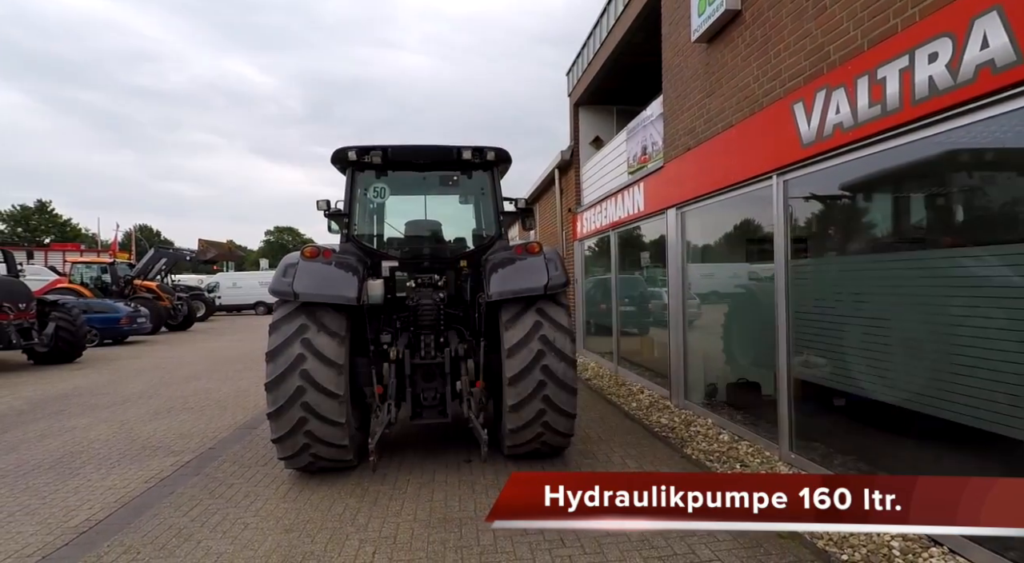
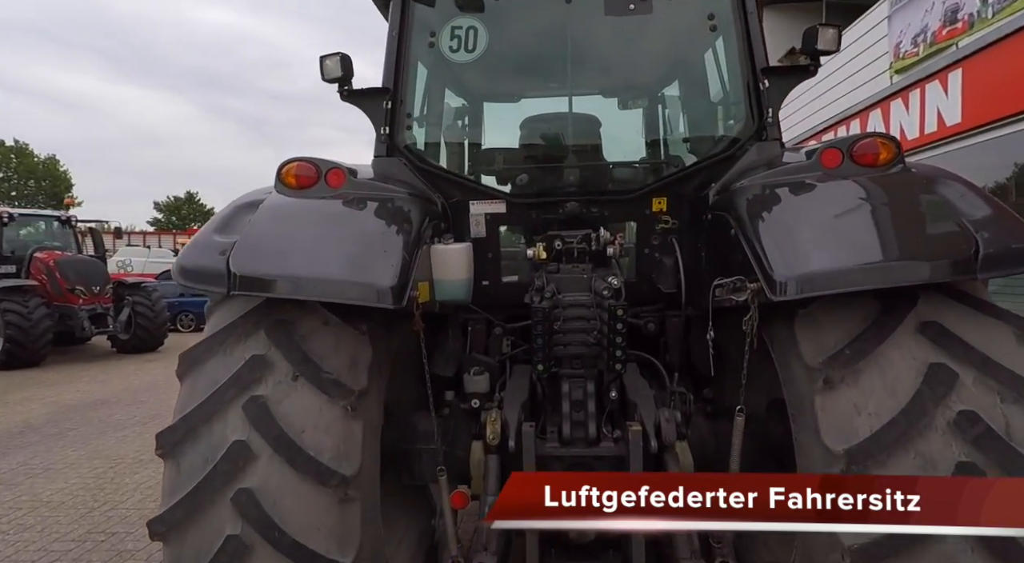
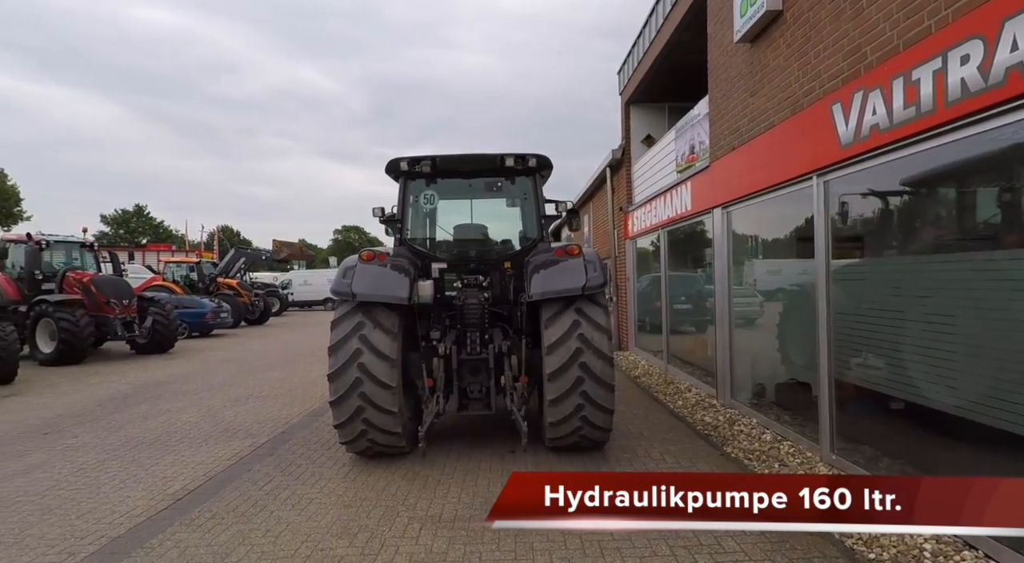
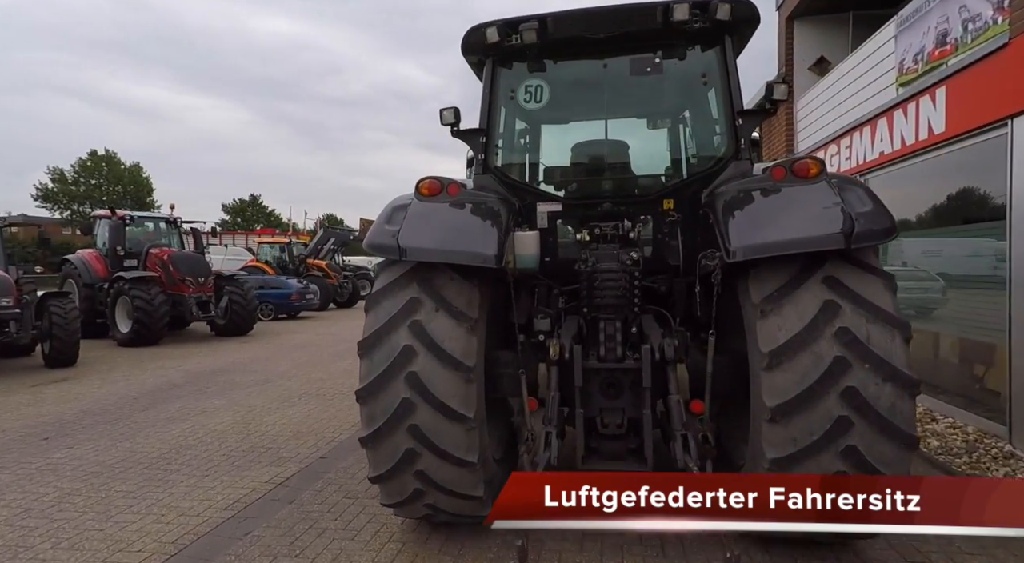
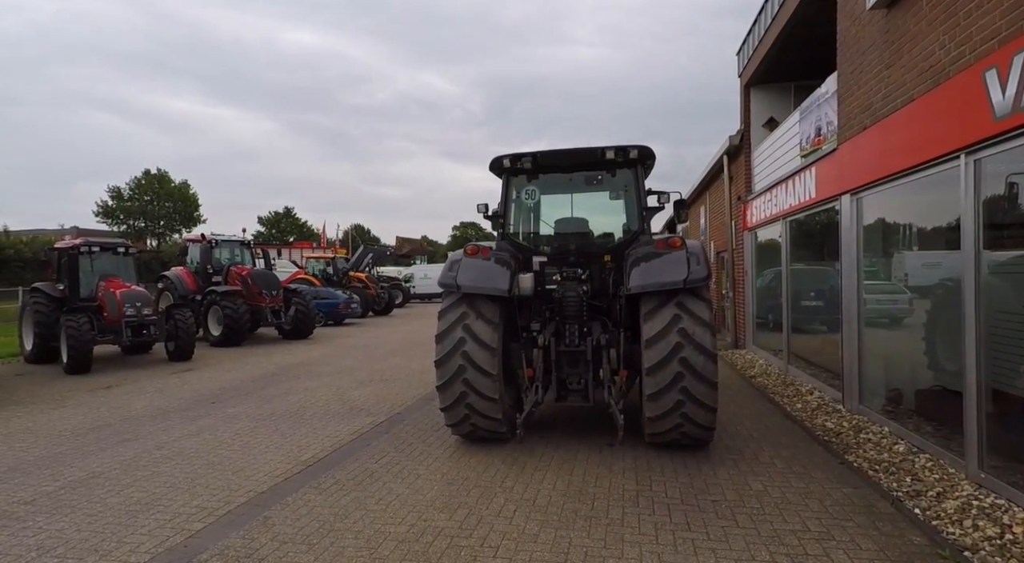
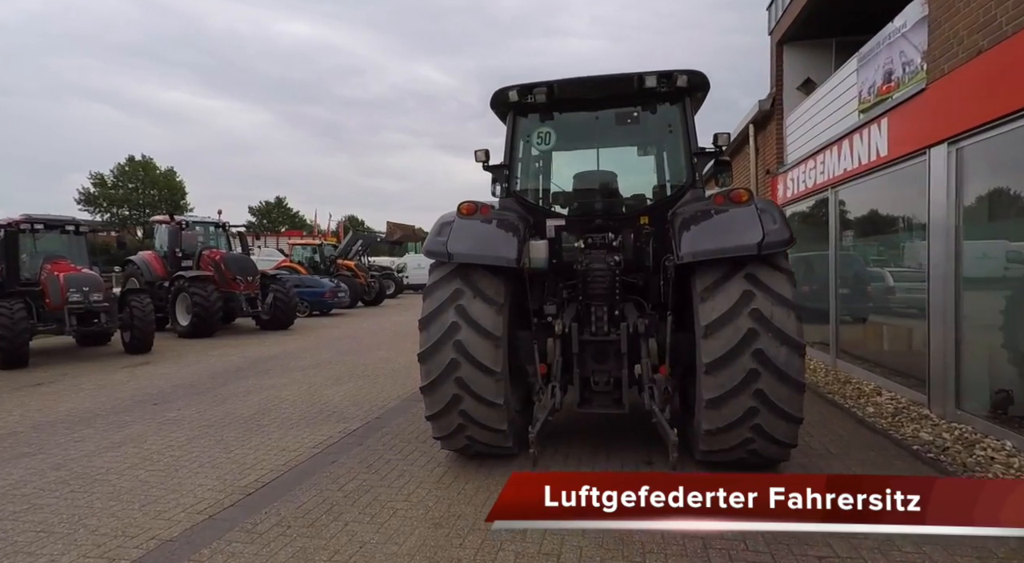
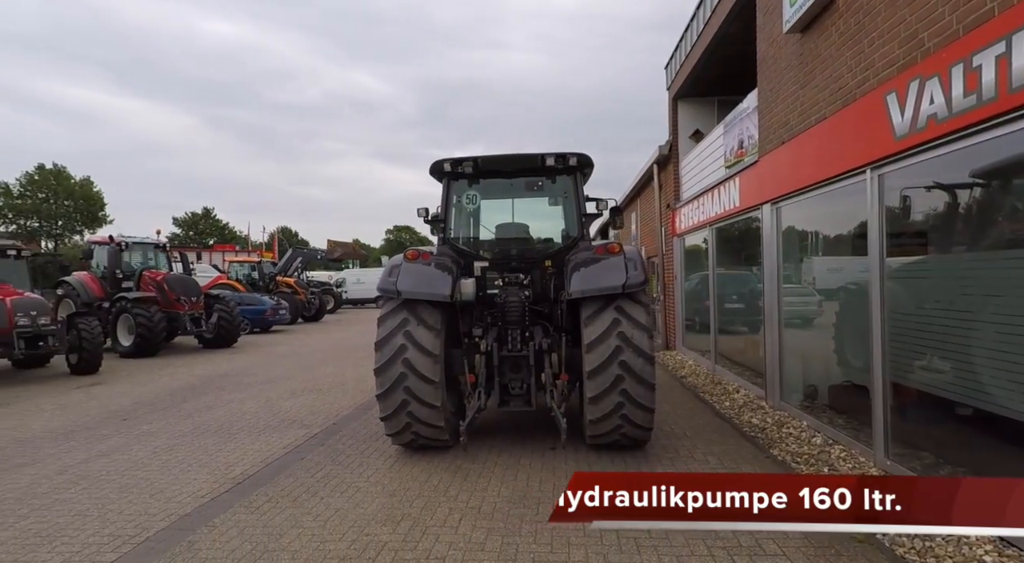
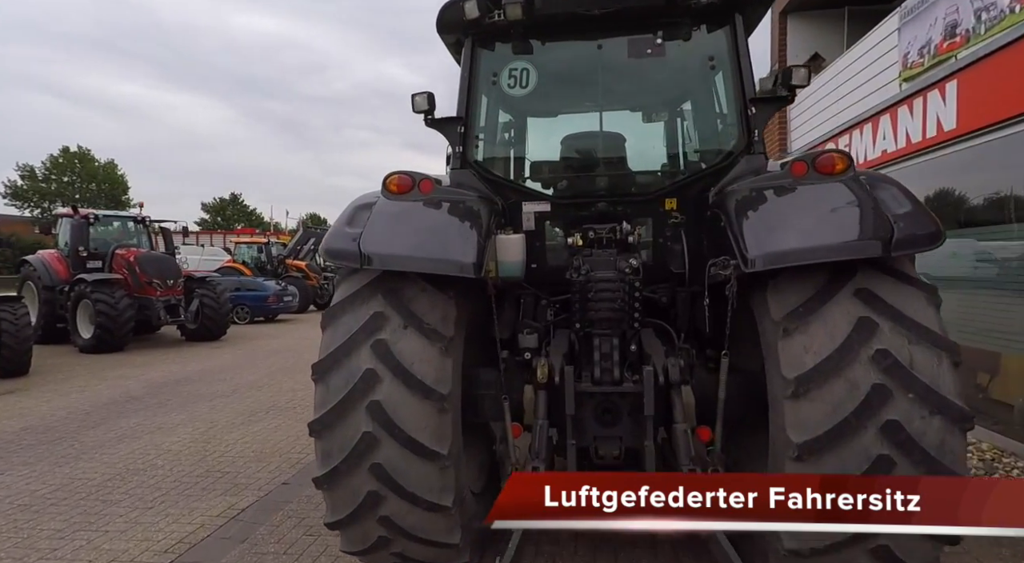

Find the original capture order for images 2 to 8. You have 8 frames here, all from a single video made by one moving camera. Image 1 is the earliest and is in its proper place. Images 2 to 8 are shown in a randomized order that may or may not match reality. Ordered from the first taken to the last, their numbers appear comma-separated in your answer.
3, 7, 5, 6, 4, 8, 2
